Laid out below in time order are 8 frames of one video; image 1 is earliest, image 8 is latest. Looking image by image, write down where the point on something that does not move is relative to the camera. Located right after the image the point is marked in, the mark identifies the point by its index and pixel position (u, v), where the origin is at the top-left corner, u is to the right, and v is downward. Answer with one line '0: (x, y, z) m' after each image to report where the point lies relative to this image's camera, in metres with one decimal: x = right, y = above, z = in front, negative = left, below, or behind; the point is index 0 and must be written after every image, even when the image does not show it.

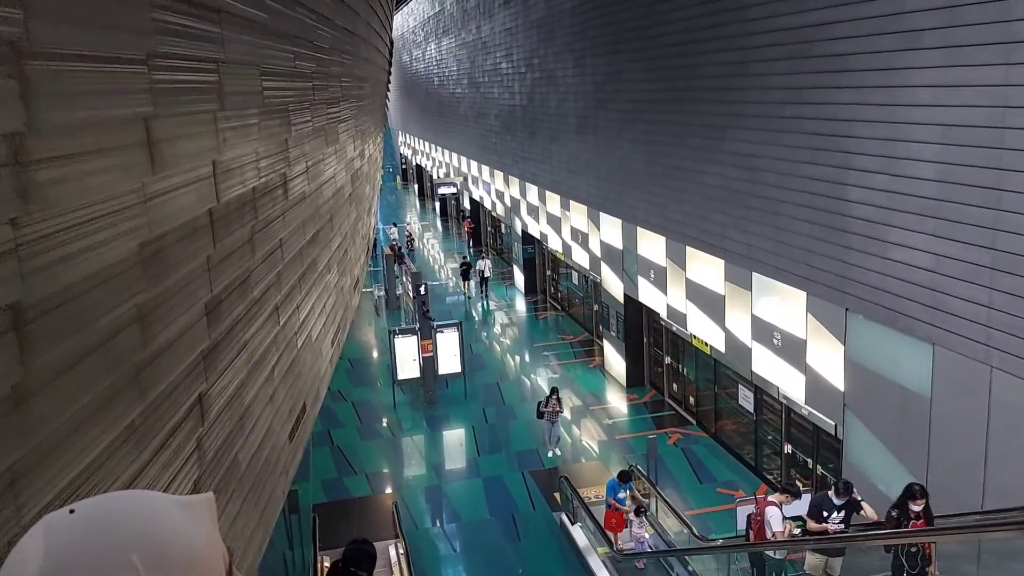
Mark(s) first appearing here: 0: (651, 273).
0: (+2.5, +0.3, +14.6) m
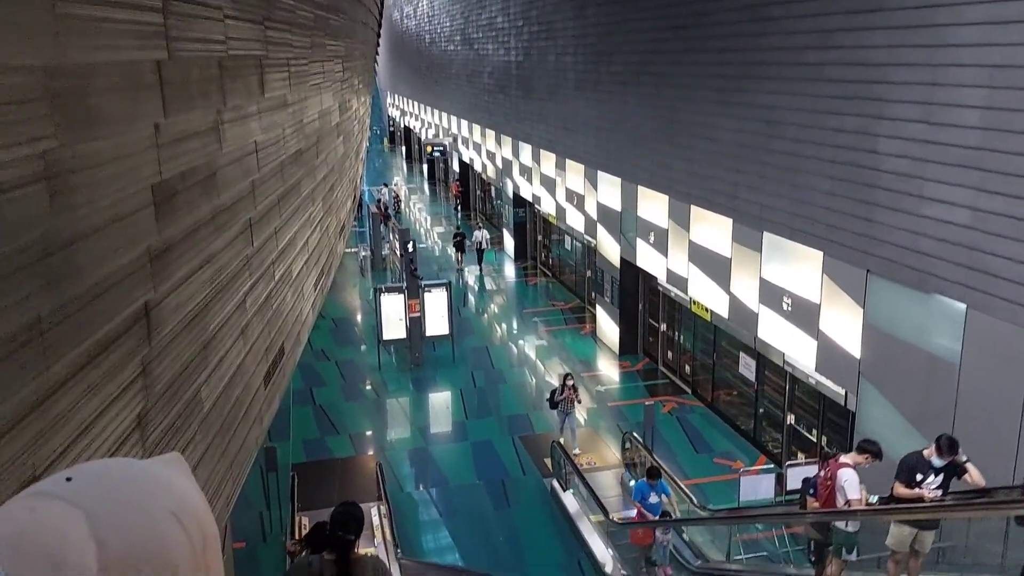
0: (+2.4, +0.9, +14.0) m
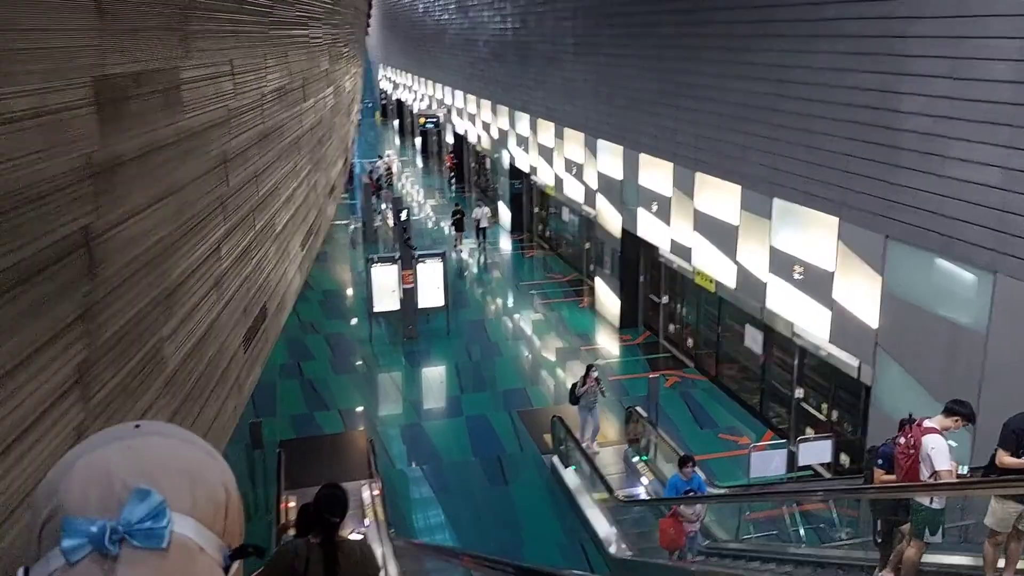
0: (+2.3, +1.4, +13.5) m
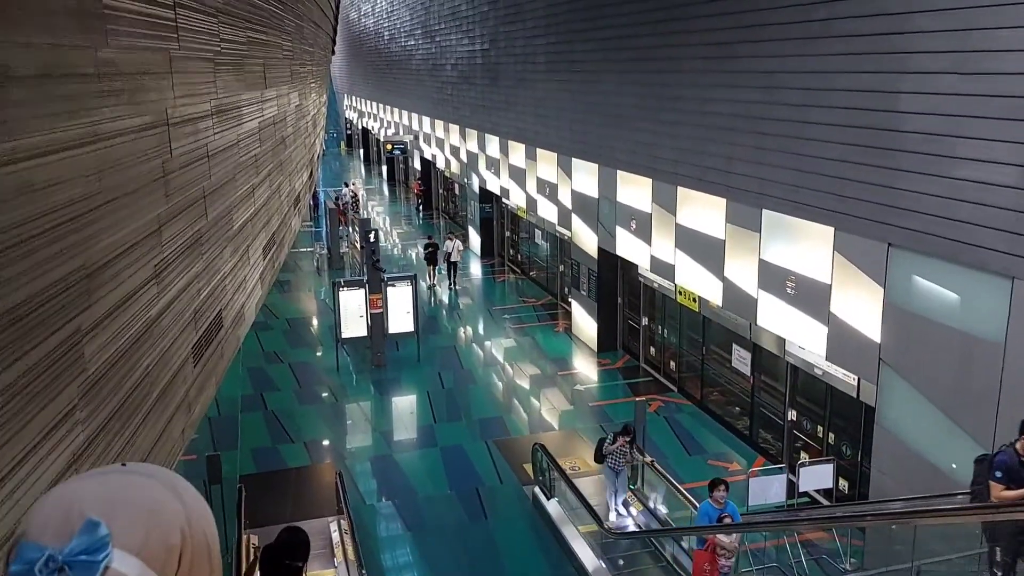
0: (+1.9, +1.0, +13.0) m
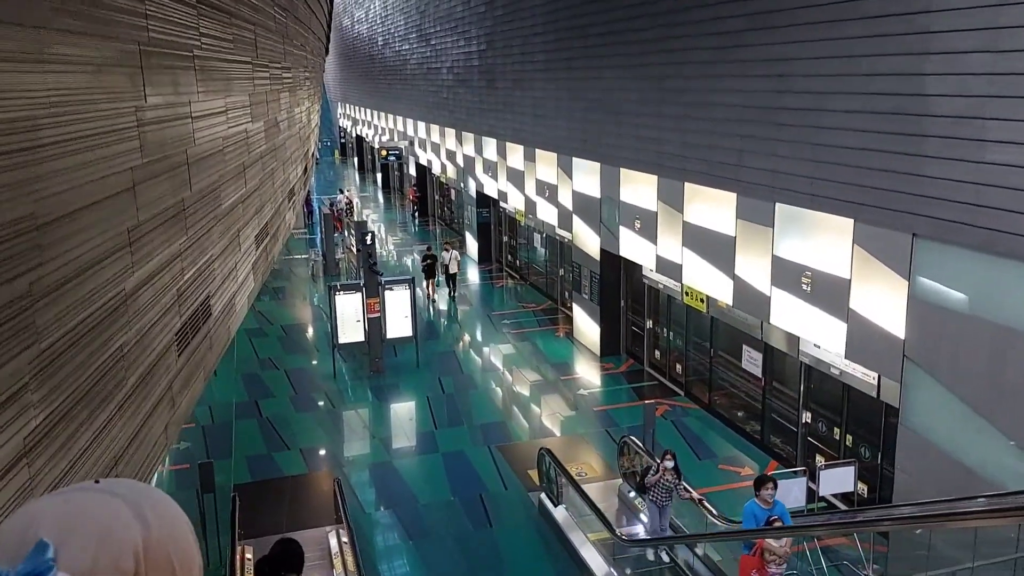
0: (+1.9, +1.0, +12.7) m
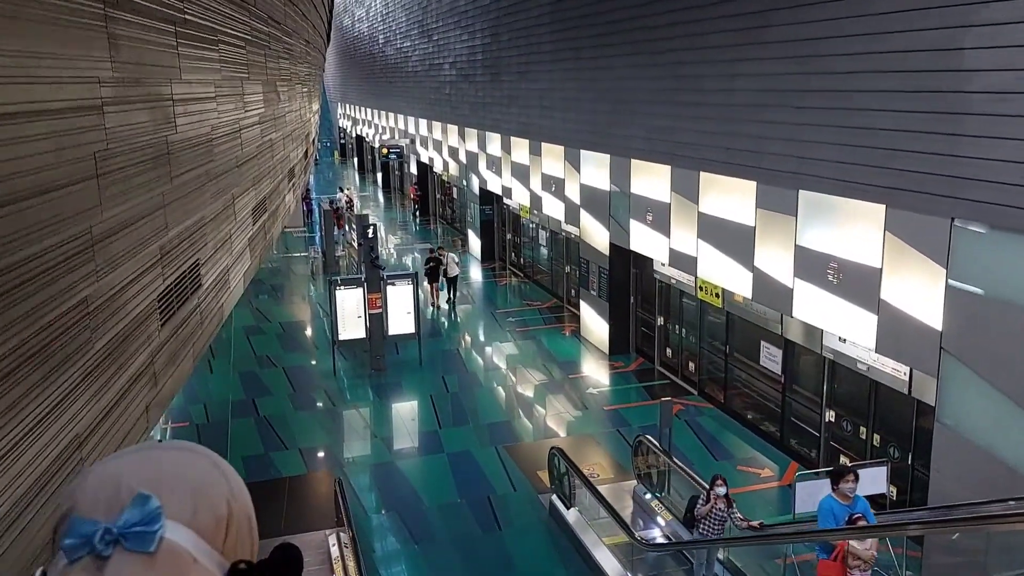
0: (+2.0, +1.1, +12.3) m
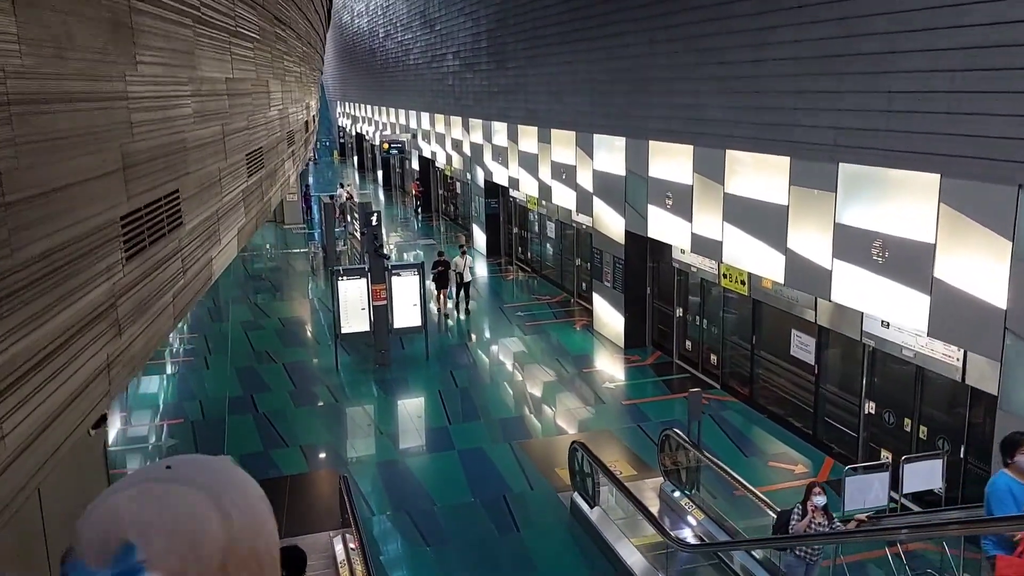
0: (+2.2, +1.2, +11.7) m
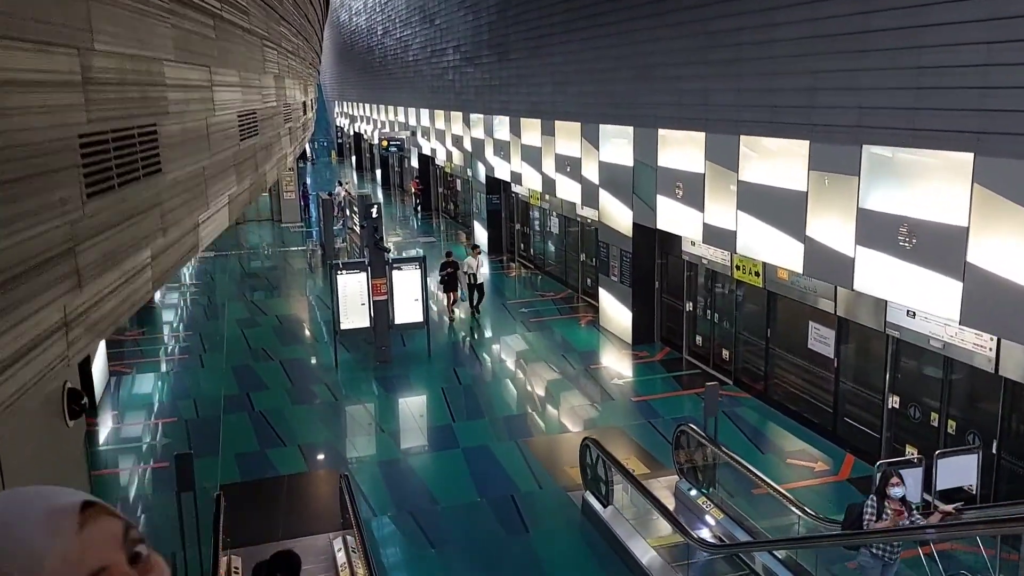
0: (+2.3, +1.3, +11.3) m
